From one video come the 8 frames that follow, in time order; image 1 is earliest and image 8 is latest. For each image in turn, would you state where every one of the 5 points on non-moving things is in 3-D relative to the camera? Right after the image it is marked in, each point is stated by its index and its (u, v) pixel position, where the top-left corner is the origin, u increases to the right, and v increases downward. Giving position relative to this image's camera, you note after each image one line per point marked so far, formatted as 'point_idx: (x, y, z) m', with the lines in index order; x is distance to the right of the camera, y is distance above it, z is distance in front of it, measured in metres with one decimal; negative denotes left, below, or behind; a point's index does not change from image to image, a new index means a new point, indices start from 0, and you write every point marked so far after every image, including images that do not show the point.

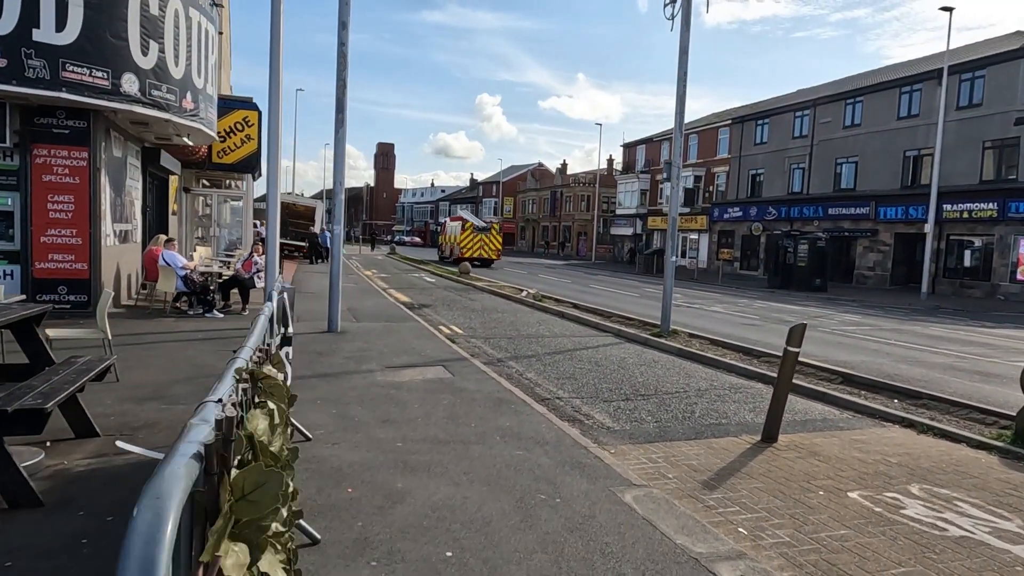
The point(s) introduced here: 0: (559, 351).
0: (+0.8, -1.0, +10.7) m
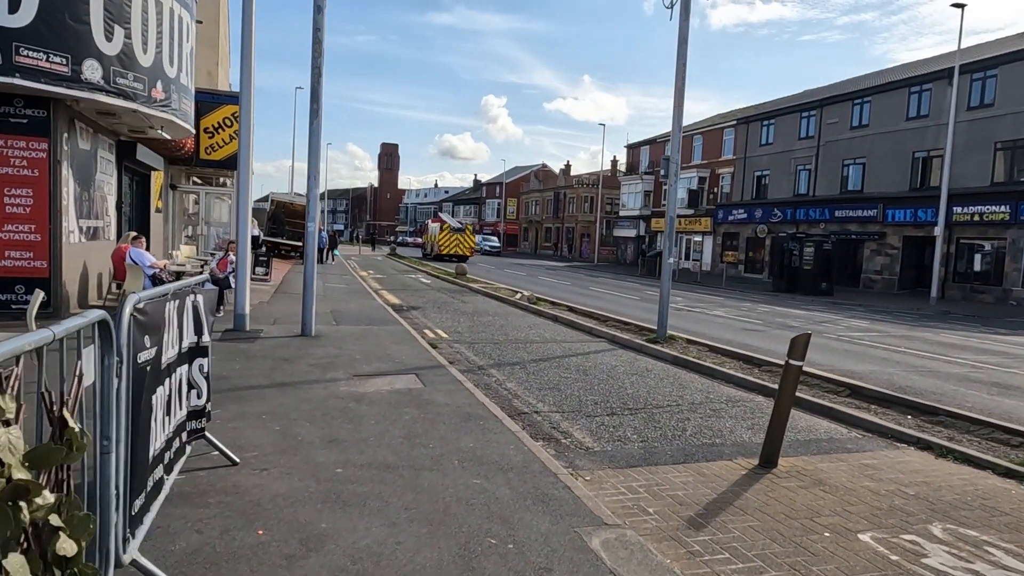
0: (+0.5, -1.1, +10.0) m
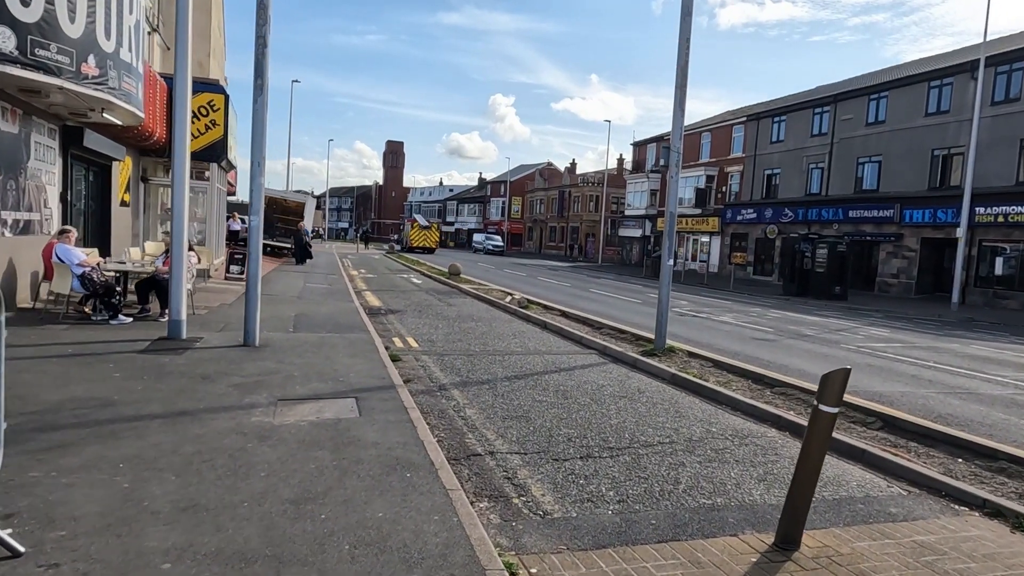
0: (+0.1, -1.1, +8.6) m
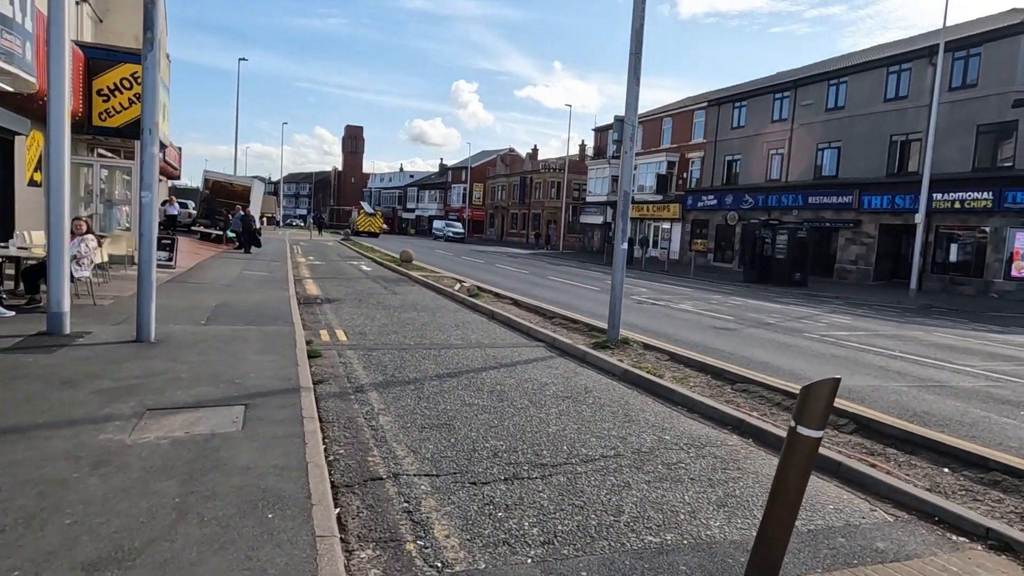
0: (-0.6, -1.0, +7.6) m
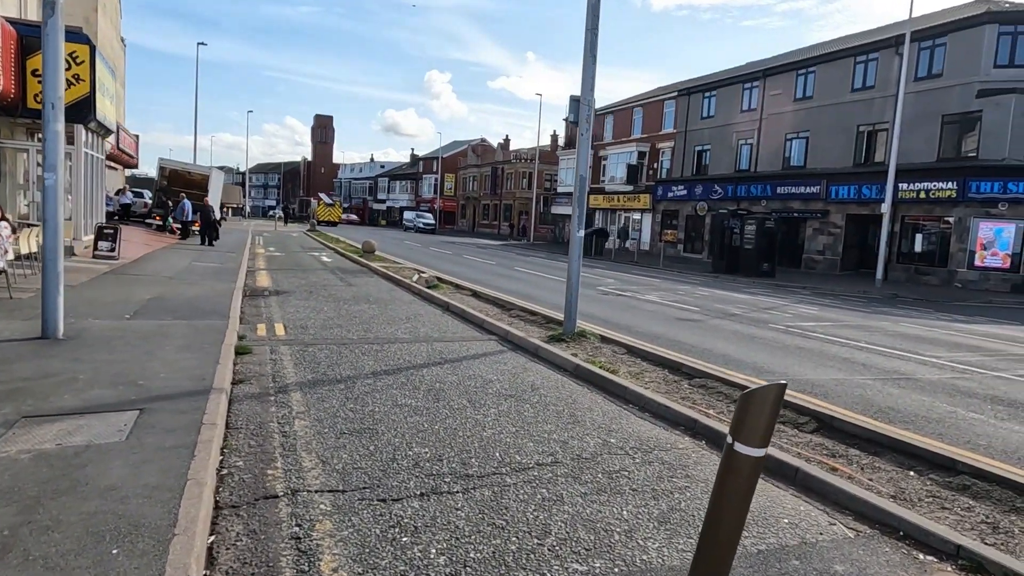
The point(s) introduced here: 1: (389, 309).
0: (-1.2, -0.9, +7.1) m
1: (-2.1, -0.4, +11.6) m
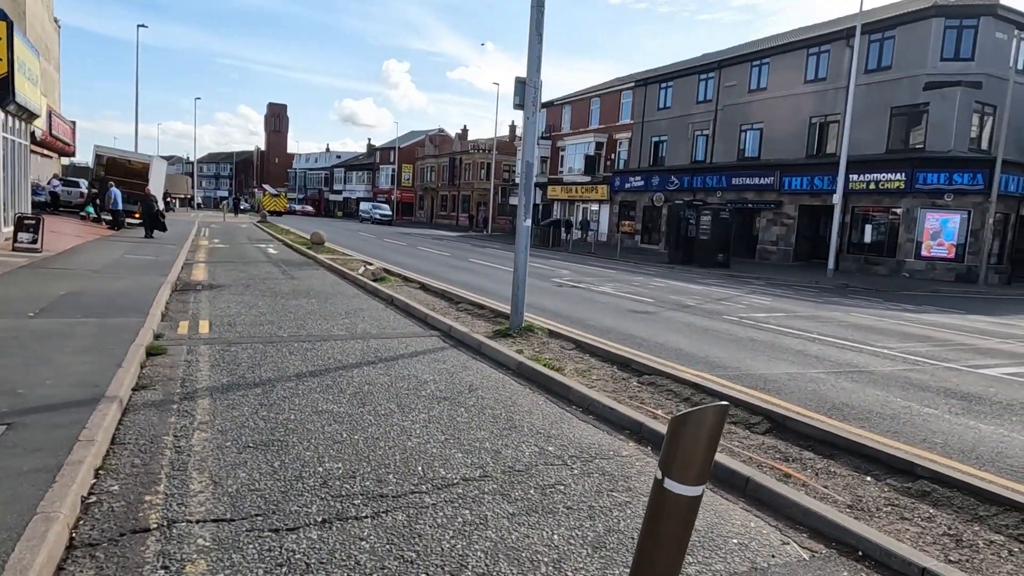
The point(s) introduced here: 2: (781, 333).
0: (-1.8, -0.8, +6.5) m
1: (-3.0, -0.3, +11.0) m
2: (+4.4, -0.7, +10.8) m
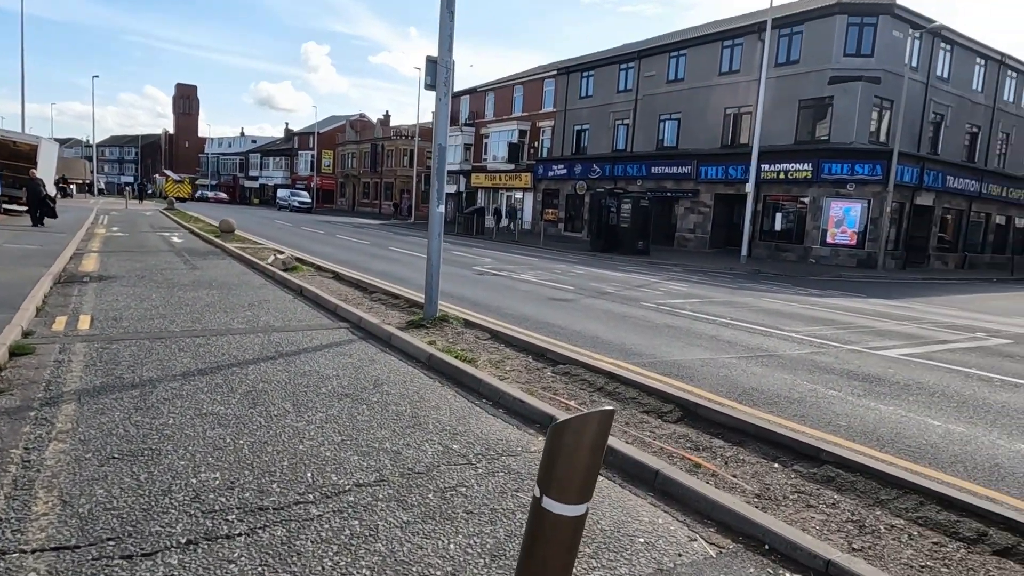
0: (-2.7, -0.7, +6.0) m
1: (-4.3, -0.1, +10.3) m
2: (+3.0, -0.5, +10.9) m
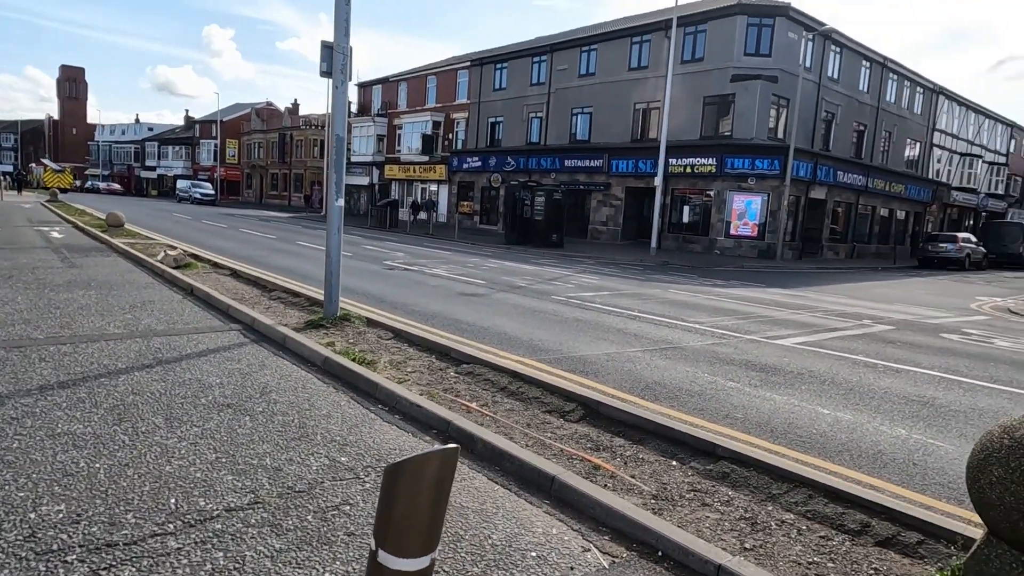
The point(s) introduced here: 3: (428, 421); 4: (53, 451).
0: (-3.5, -0.8, +5.4) m
1: (-5.7, -0.1, +9.5) m
2: (+1.5, -0.4, +11.0) m
3: (-0.6, -0.9, +4.7) m
4: (-2.7, -1.0, +3.9) m
